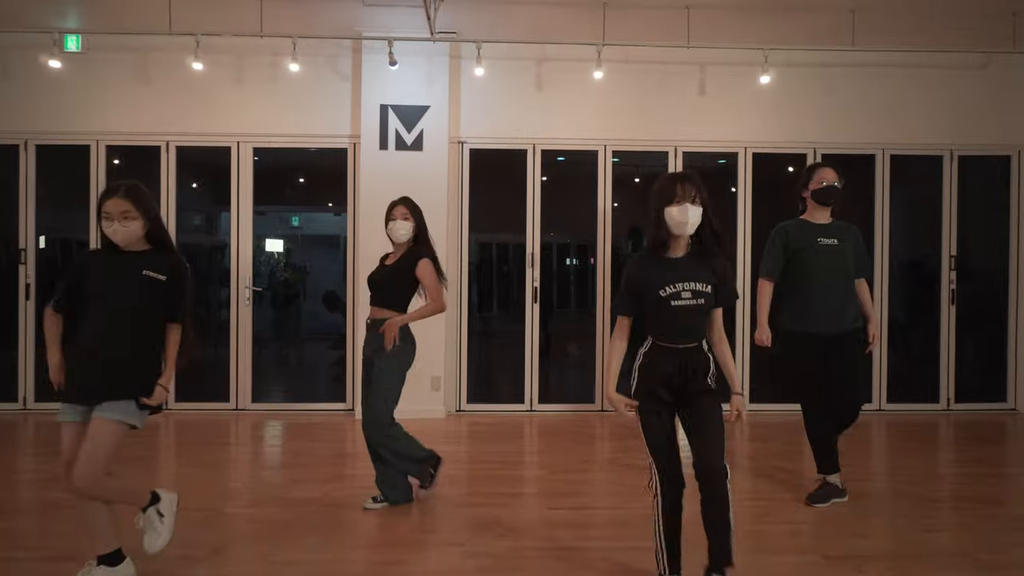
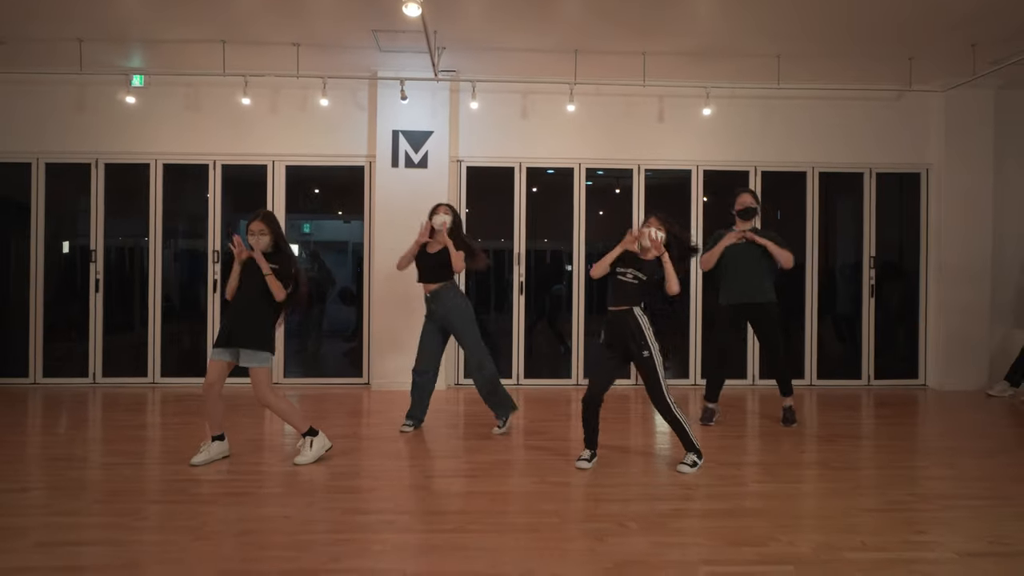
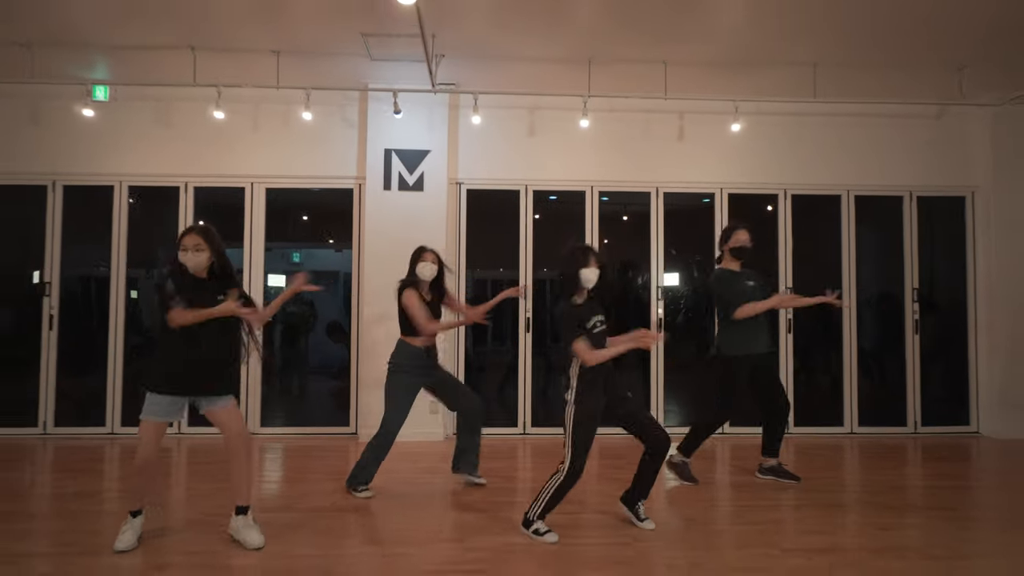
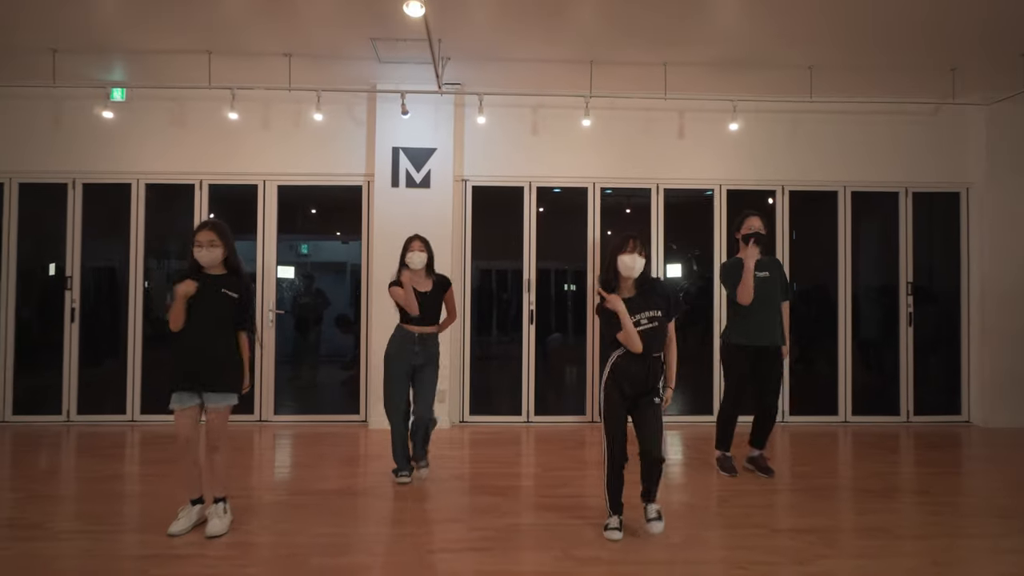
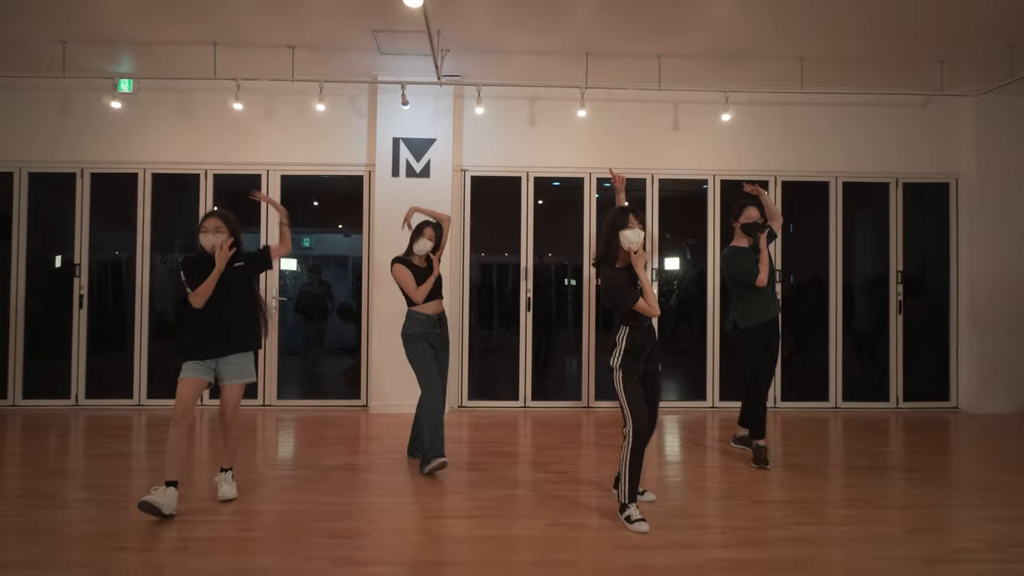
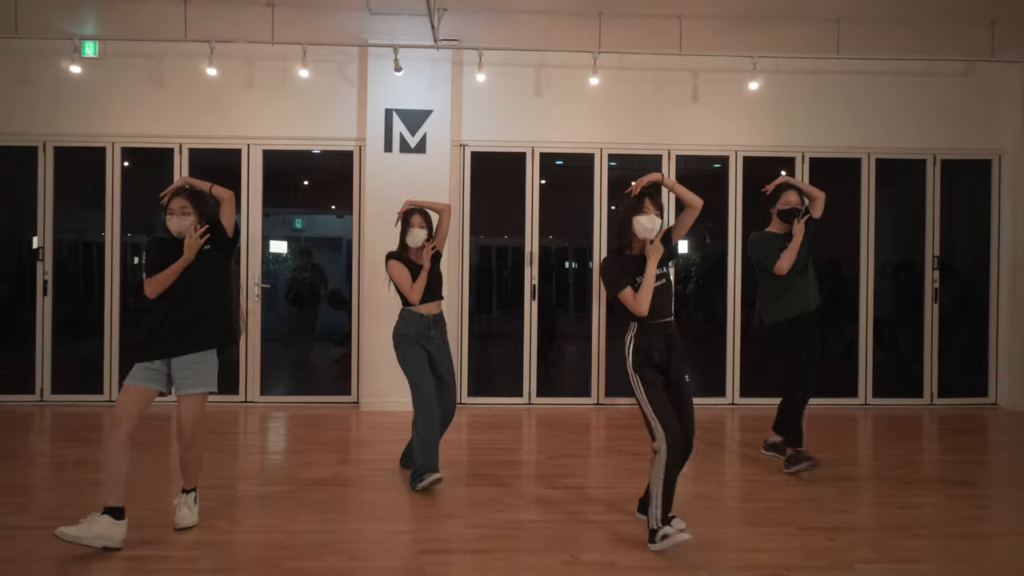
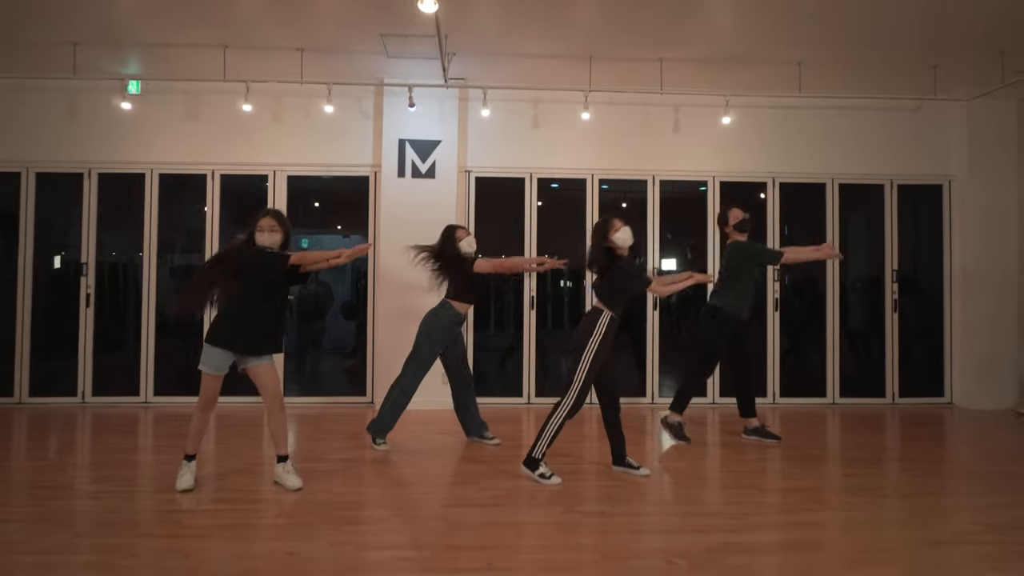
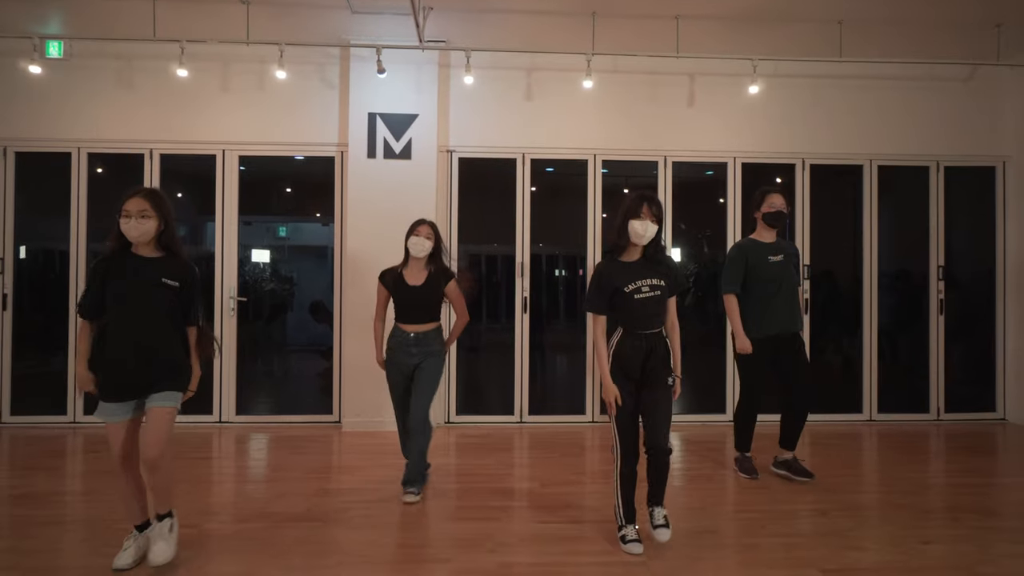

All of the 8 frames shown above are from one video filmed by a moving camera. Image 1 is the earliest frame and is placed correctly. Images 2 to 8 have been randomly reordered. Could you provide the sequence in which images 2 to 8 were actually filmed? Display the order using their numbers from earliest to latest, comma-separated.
4, 2, 6, 5, 8, 3, 7
